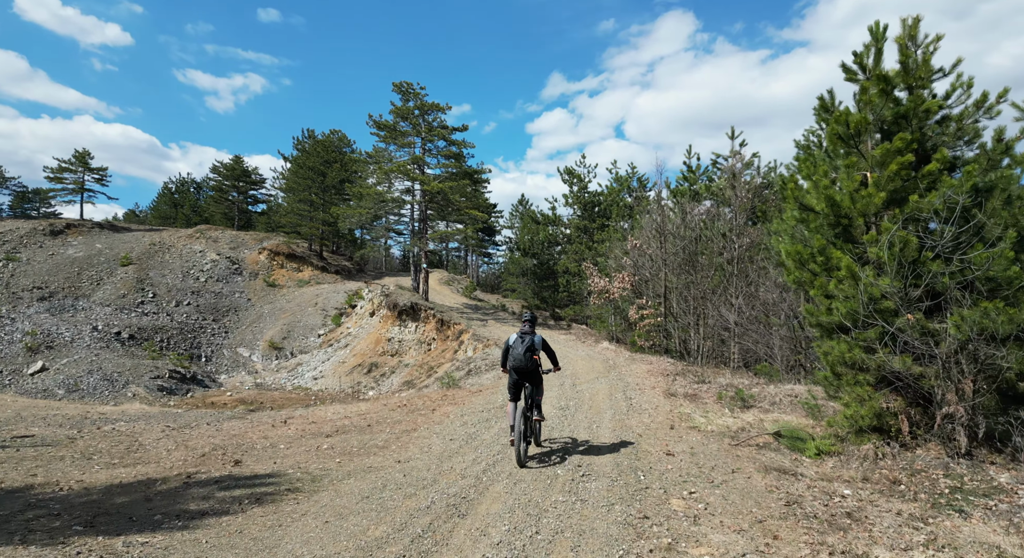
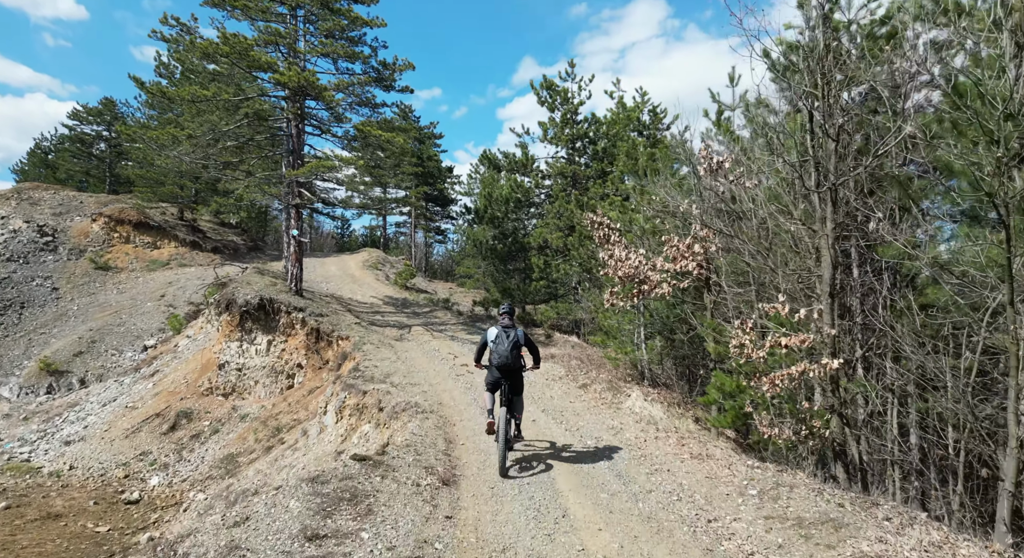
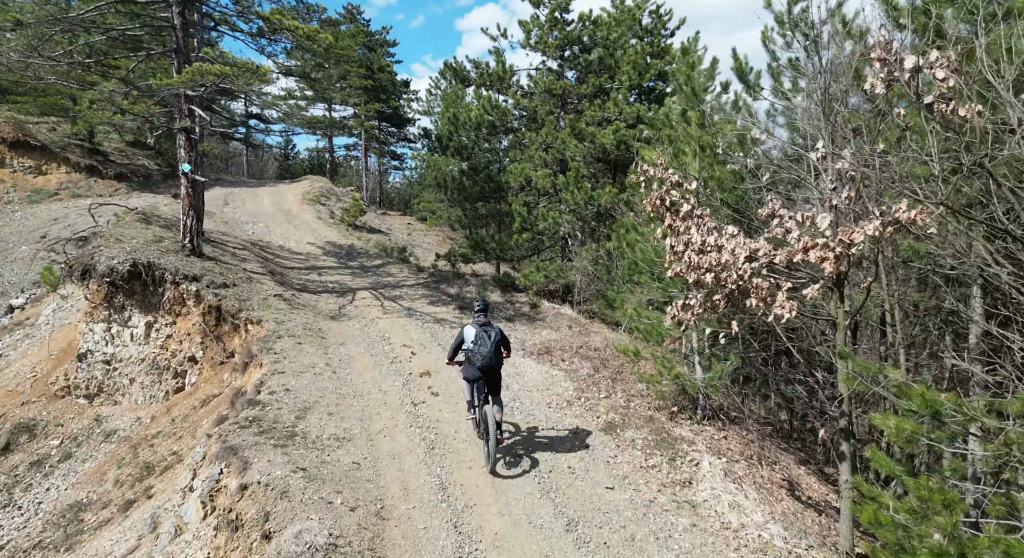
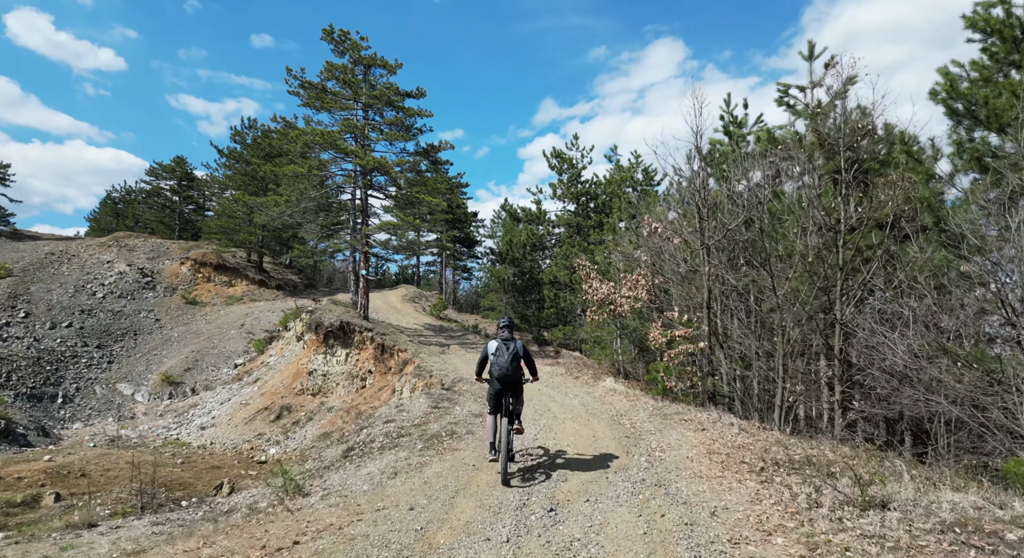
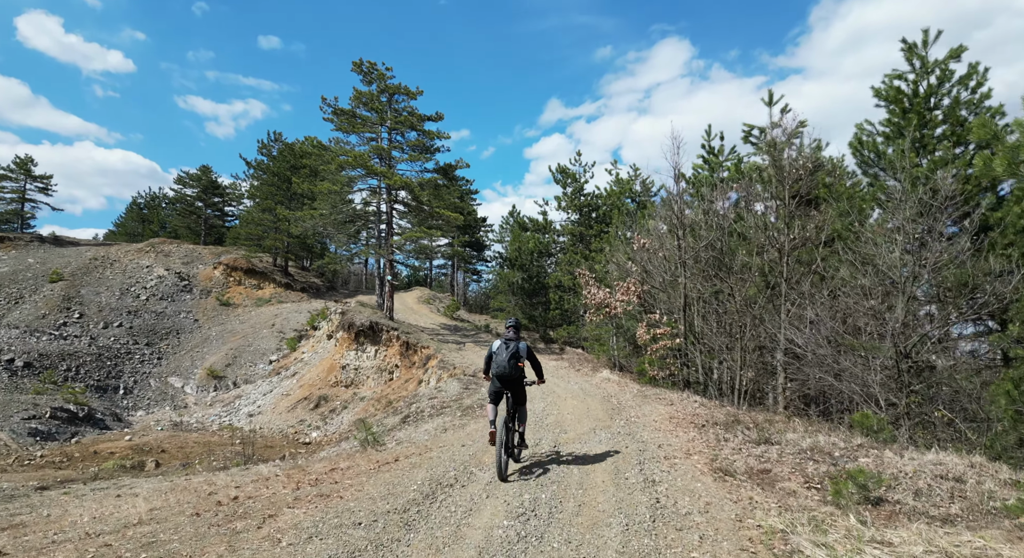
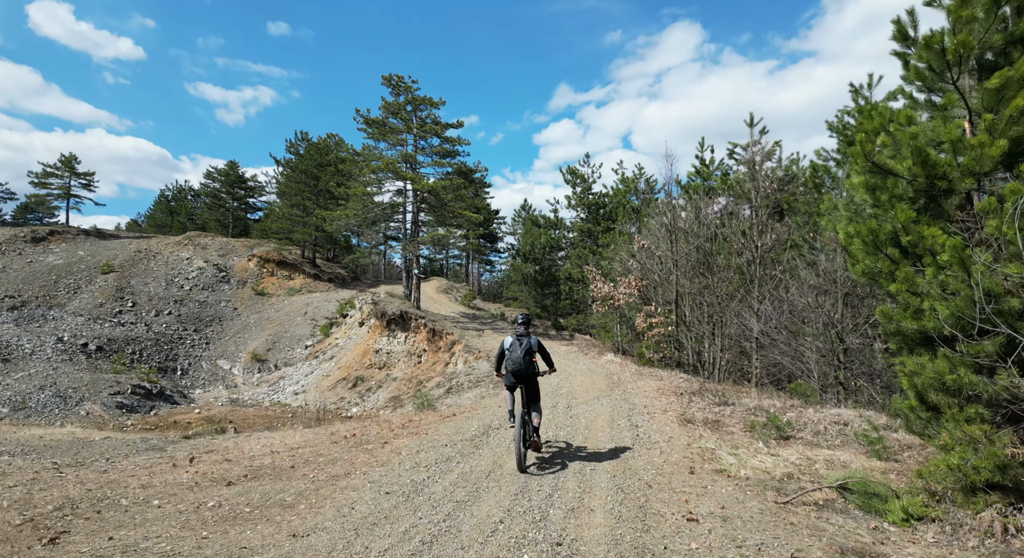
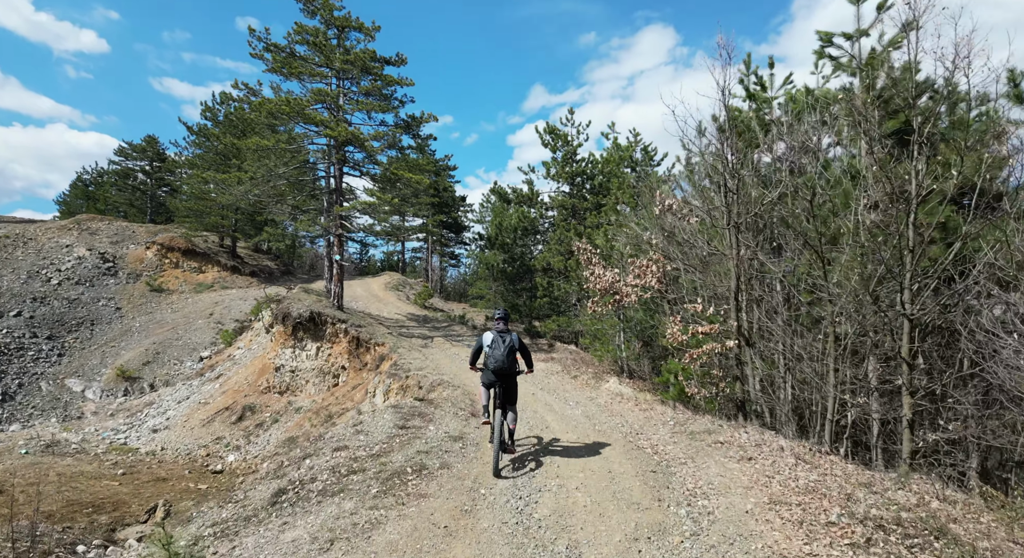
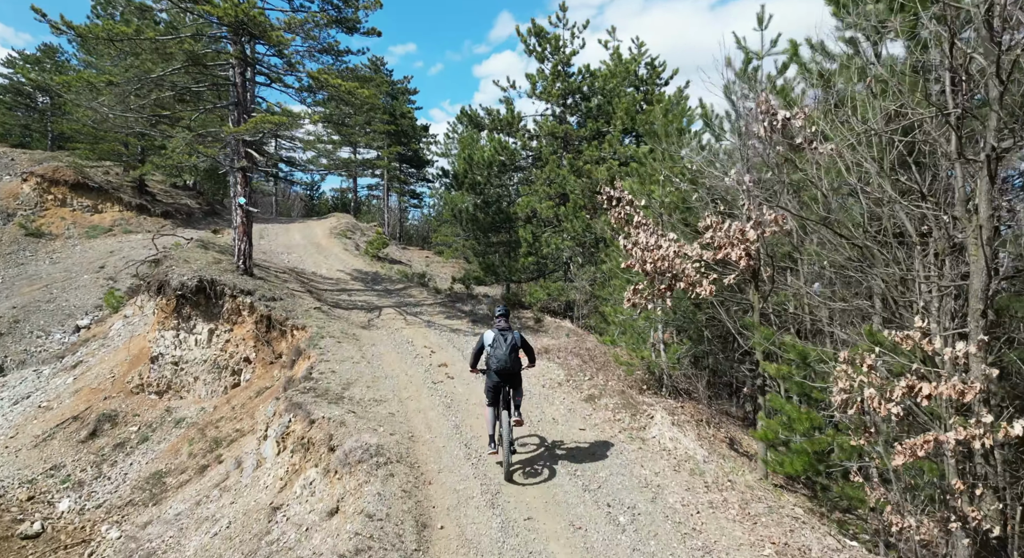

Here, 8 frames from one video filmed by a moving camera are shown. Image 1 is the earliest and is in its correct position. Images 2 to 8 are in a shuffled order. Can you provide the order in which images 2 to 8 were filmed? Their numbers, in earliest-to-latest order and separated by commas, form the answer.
6, 5, 4, 7, 2, 8, 3
